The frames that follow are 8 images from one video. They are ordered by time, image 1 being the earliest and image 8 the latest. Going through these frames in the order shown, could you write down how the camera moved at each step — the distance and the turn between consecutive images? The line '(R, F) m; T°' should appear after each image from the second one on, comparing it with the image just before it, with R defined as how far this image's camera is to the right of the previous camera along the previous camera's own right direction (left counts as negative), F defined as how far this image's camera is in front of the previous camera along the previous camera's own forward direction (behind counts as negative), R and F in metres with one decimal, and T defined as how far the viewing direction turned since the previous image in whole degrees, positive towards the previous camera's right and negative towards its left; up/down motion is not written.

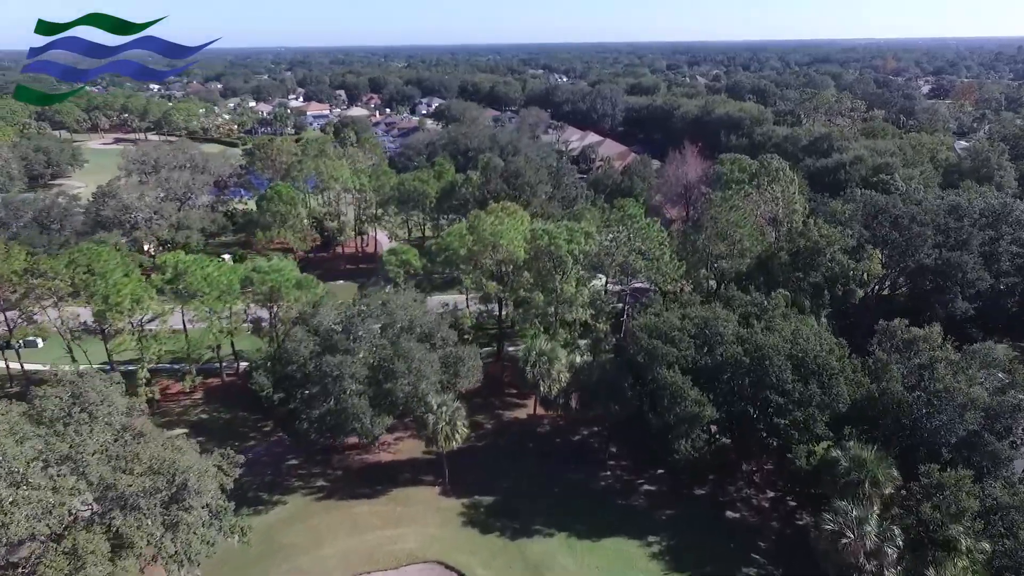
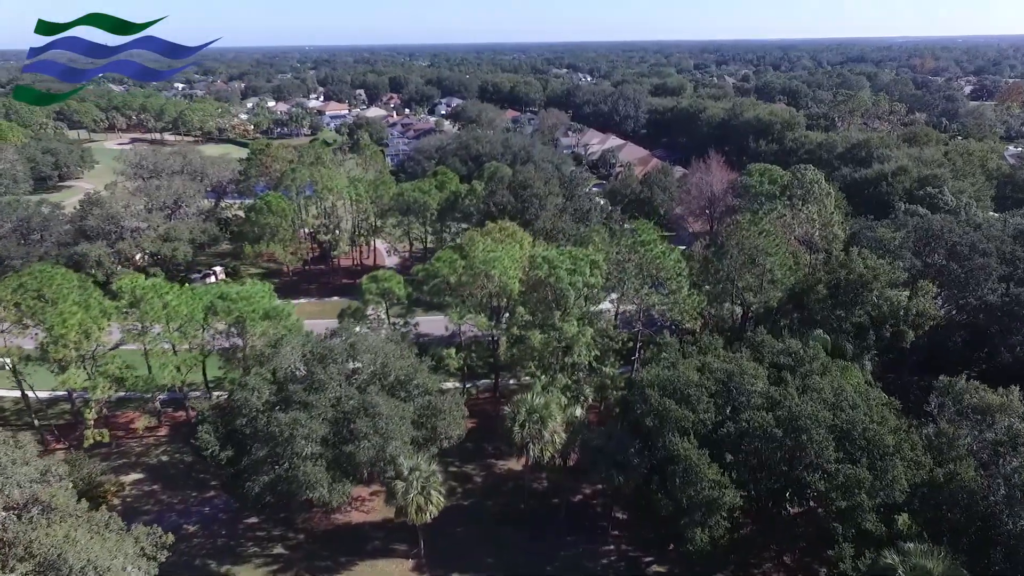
(+1.0, +3.0) m; -2°
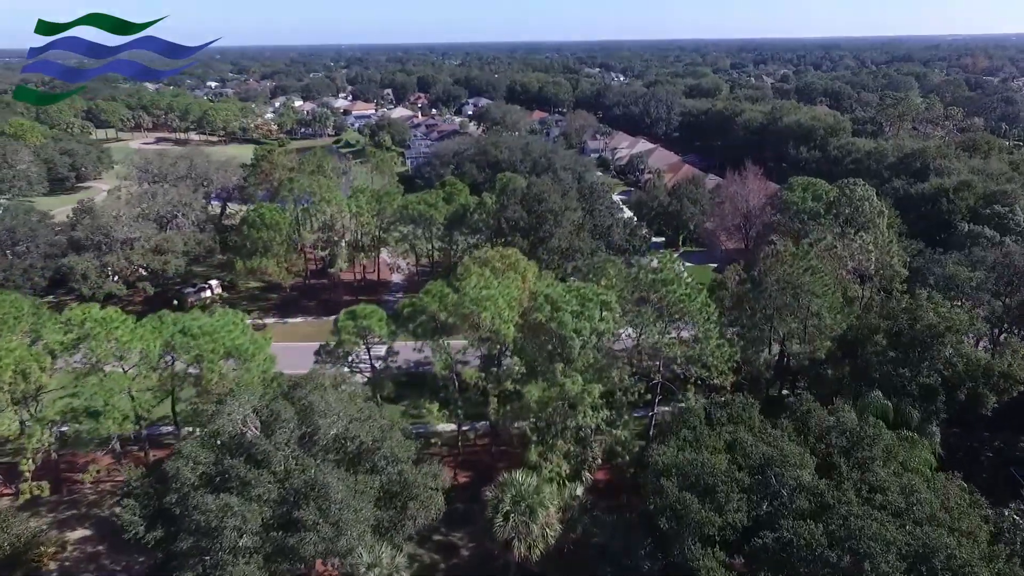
(+1.0, +3.1) m; -3°
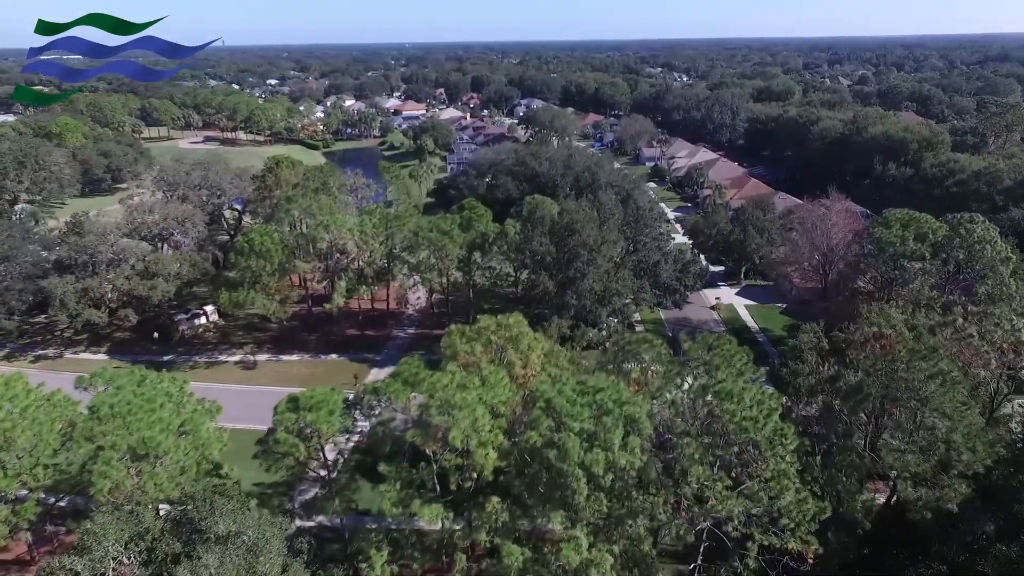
(+1.3, +5.2) m; -5°
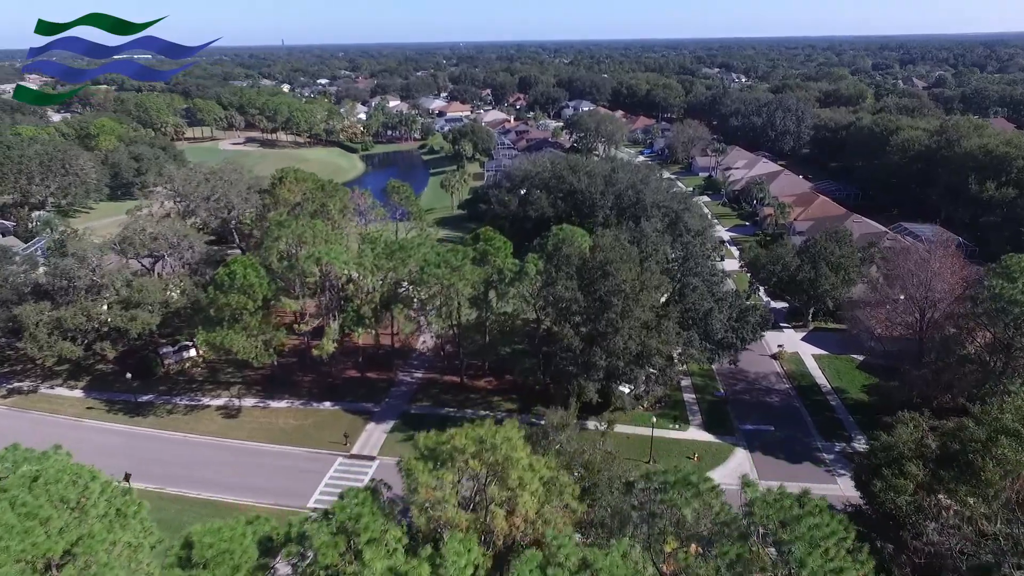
(+1.0, +4.6) m; -4°
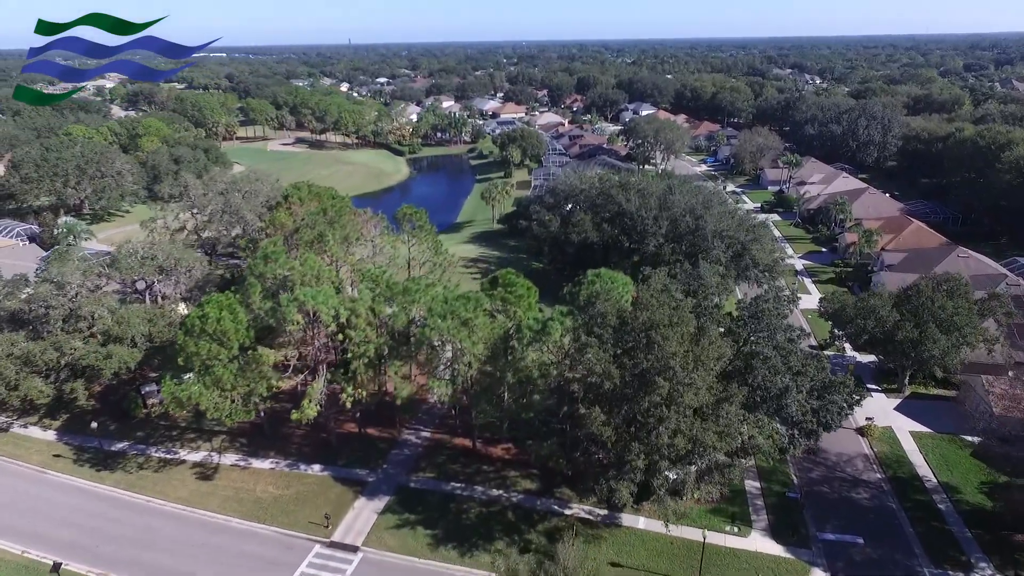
(+1.0, +4.6) m; -5°
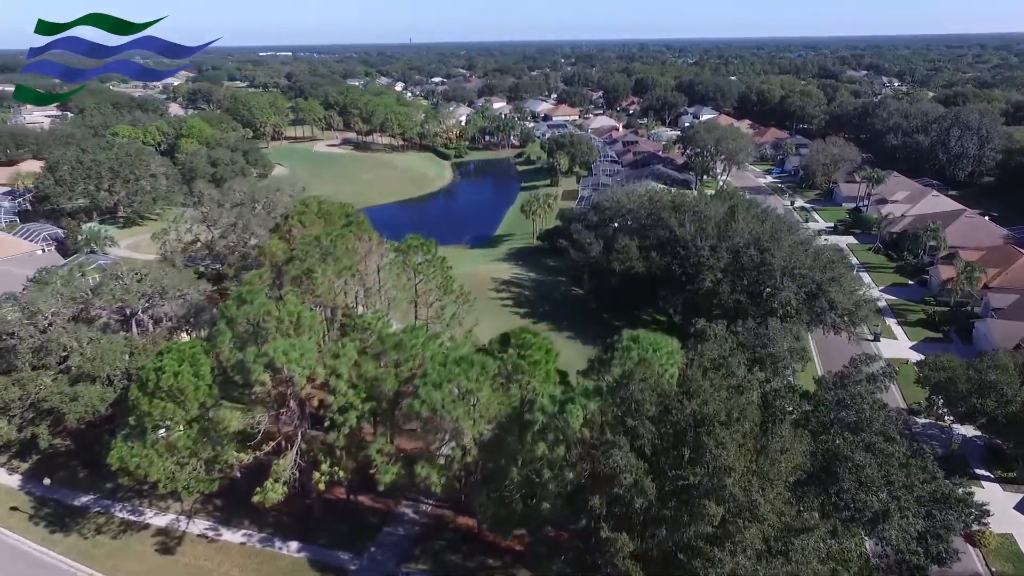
(+0.9, +4.2) m; -5°
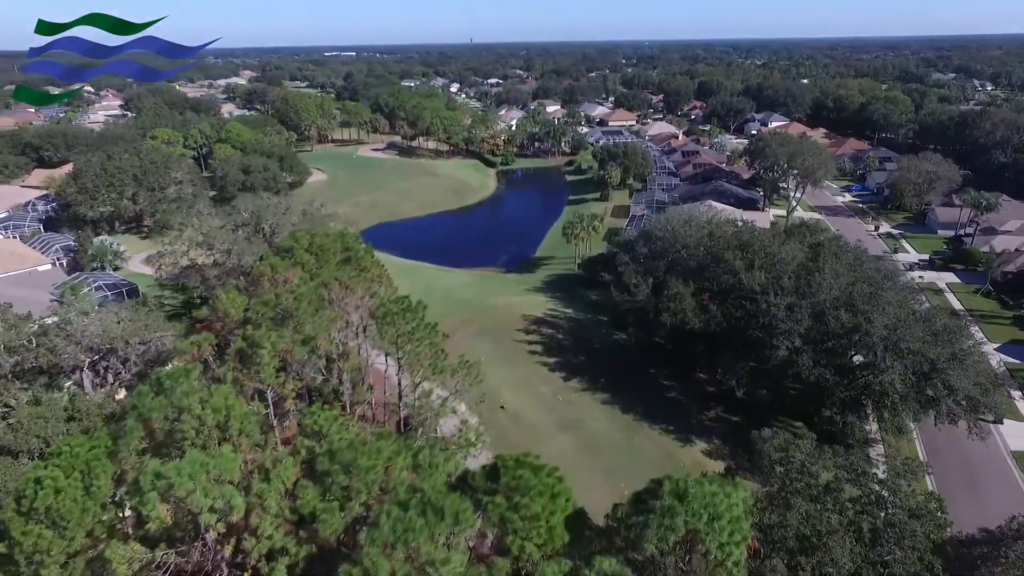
(+1.1, +5.2) m; -5°
